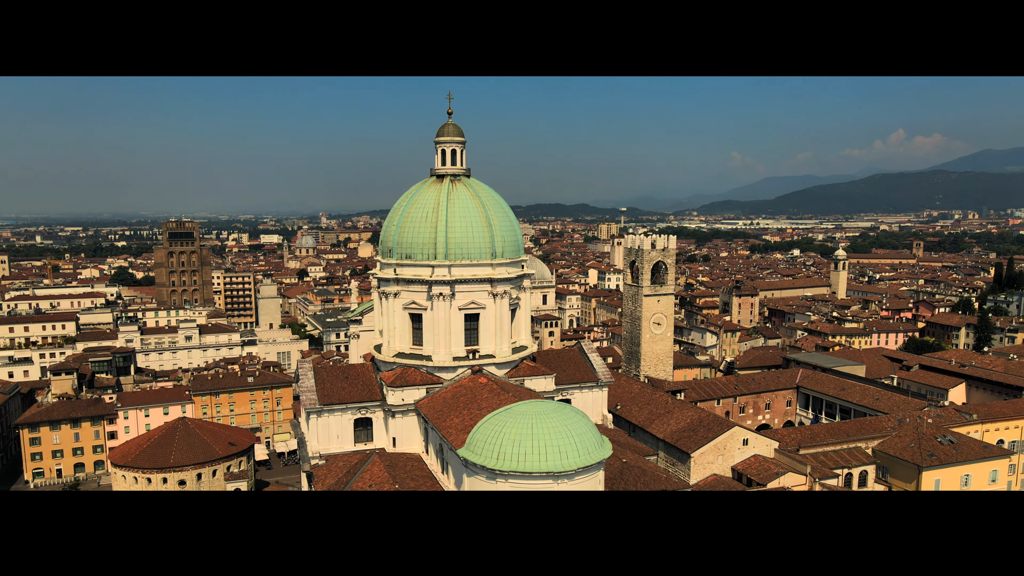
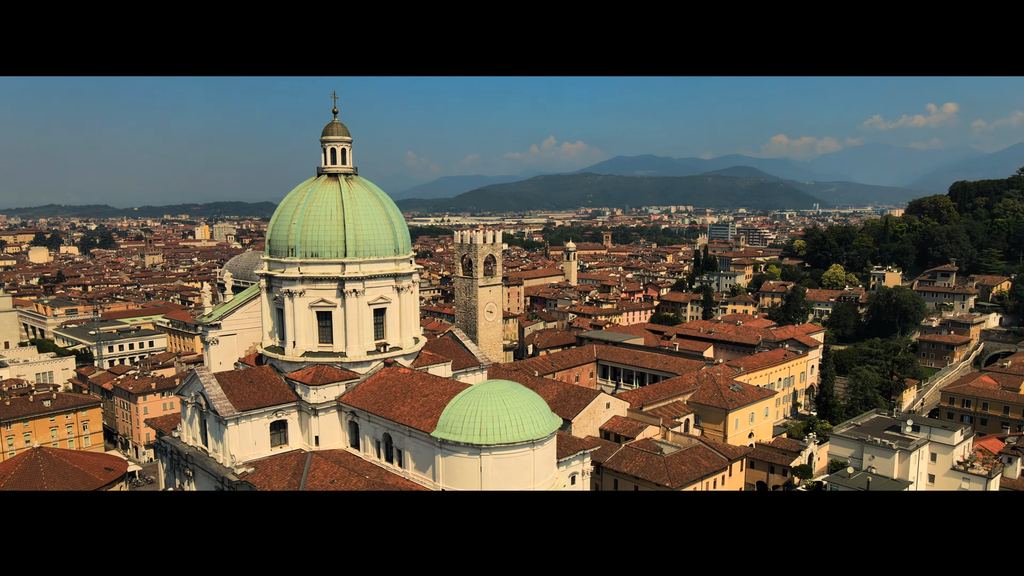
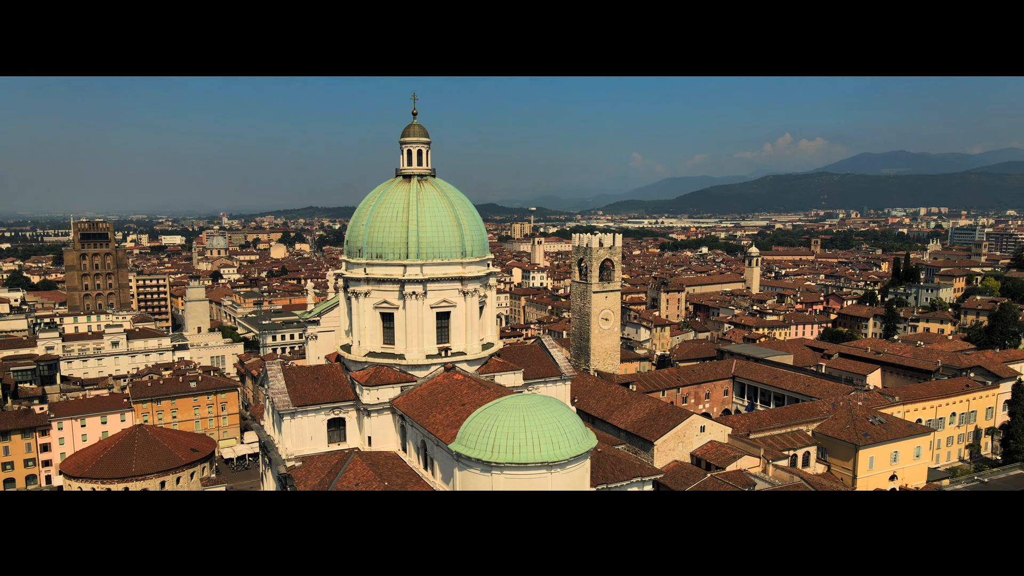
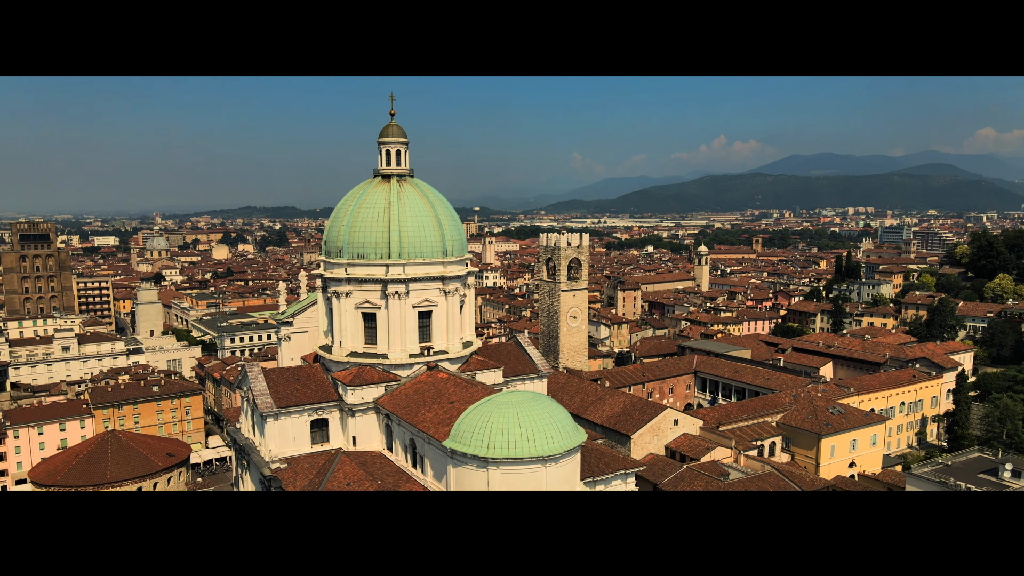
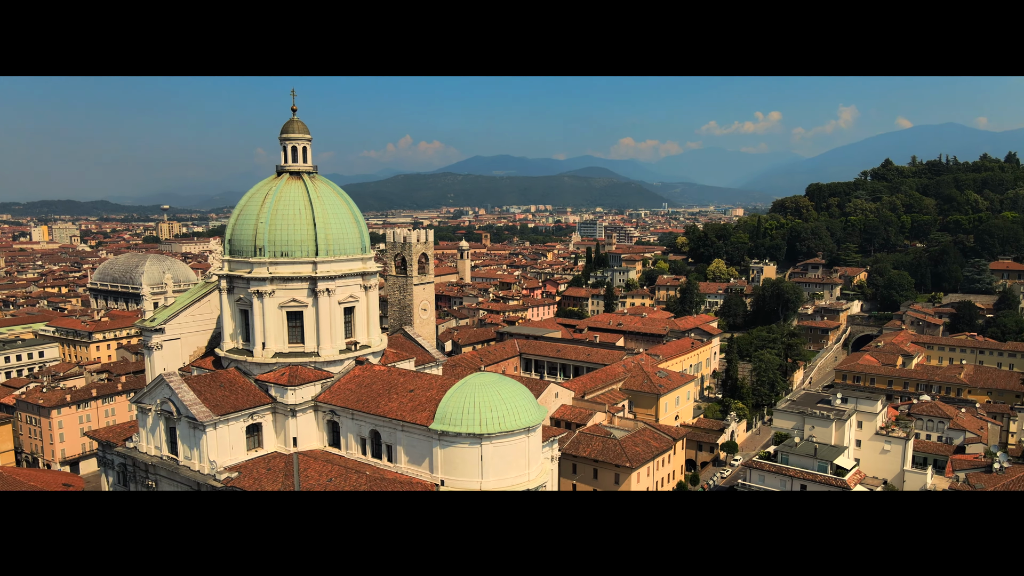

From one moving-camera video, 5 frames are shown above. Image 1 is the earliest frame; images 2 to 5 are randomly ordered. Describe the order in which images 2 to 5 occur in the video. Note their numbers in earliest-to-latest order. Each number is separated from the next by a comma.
3, 4, 2, 5
